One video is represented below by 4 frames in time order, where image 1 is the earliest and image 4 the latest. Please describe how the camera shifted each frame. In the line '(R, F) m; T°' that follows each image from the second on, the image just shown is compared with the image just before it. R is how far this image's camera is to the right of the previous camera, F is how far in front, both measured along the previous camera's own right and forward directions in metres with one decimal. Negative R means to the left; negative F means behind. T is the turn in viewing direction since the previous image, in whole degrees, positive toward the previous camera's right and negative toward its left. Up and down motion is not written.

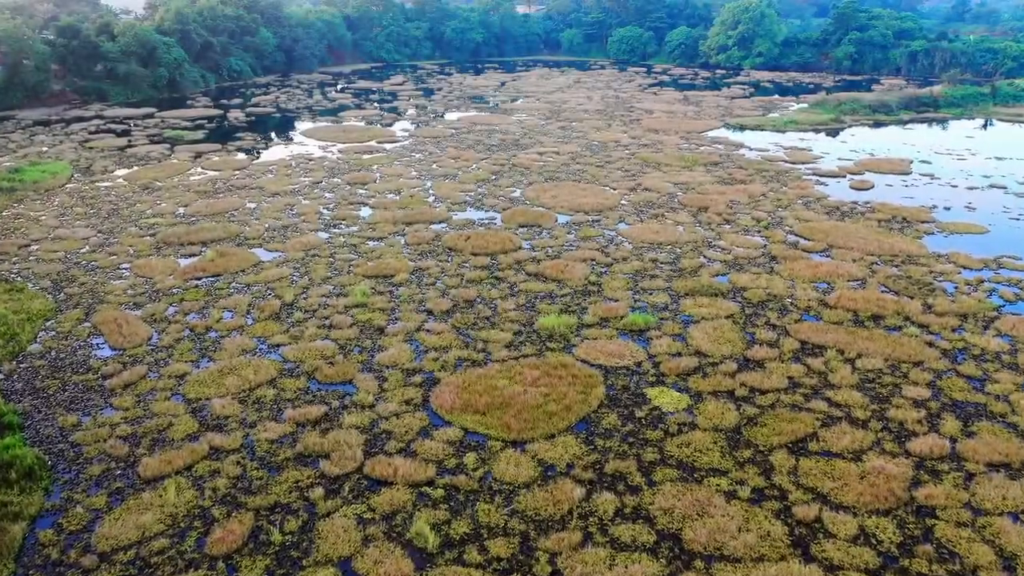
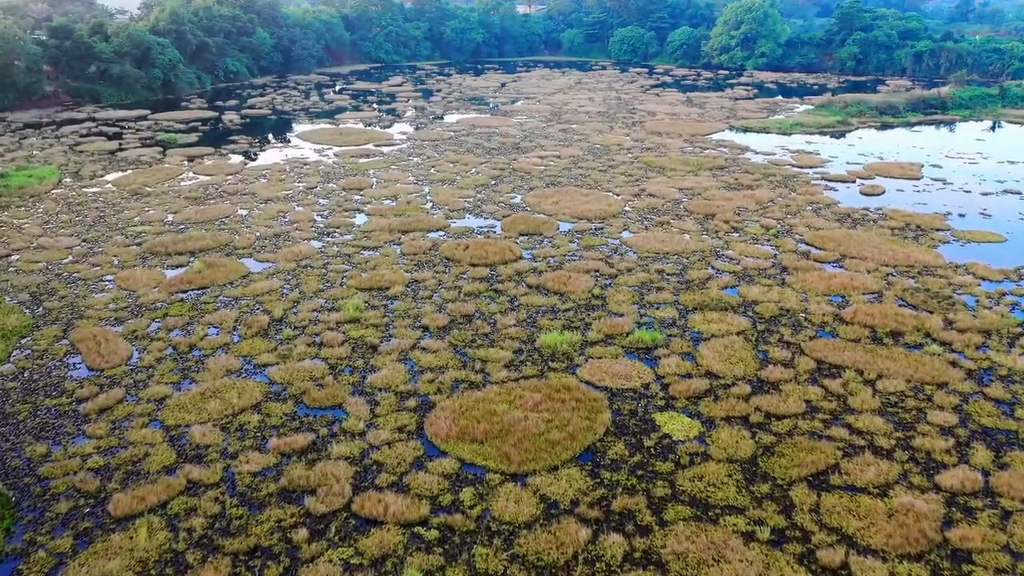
(0.0, +0.8) m; 0°
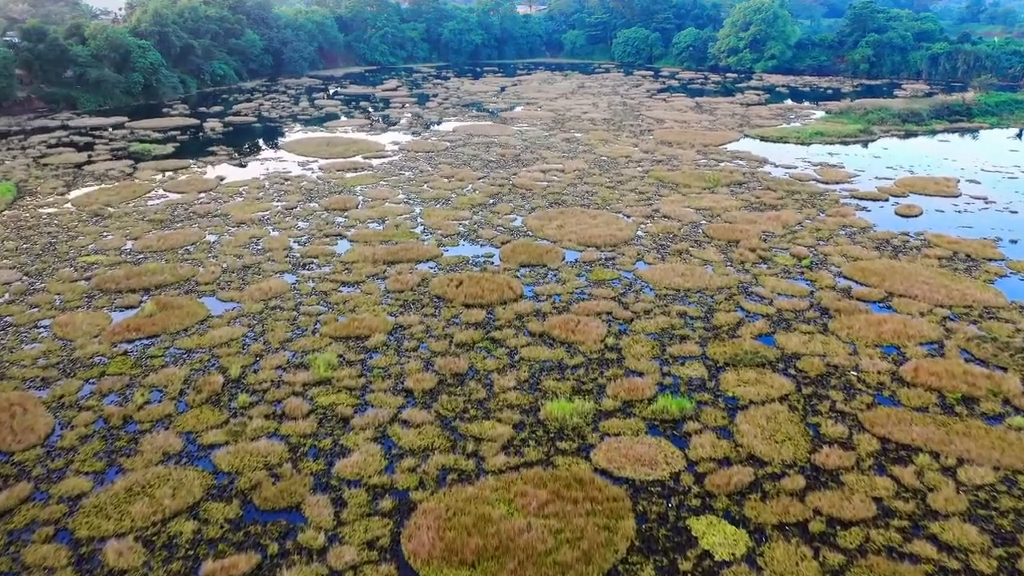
(0.0, +2.4) m; 0°
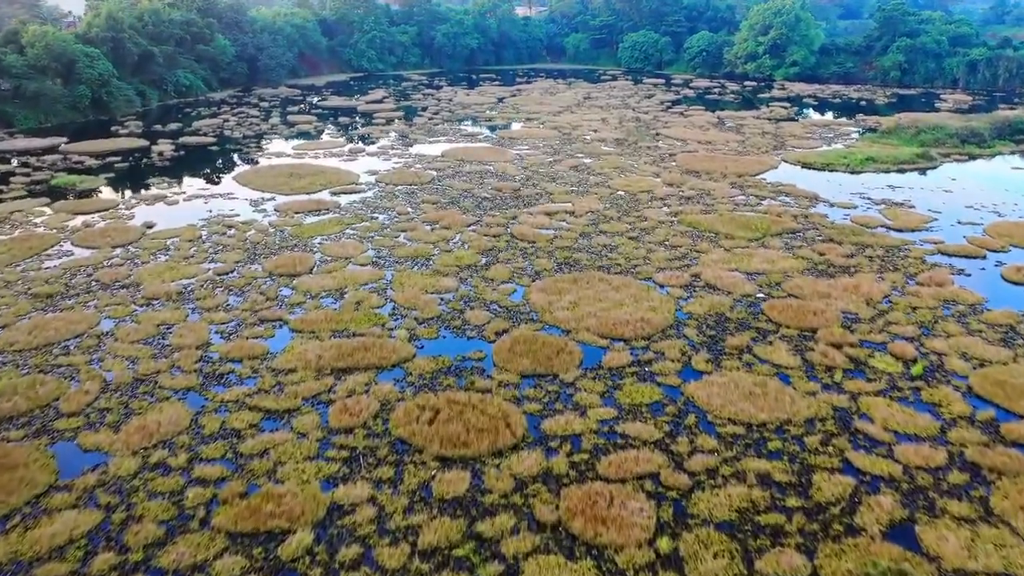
(0.0, +5.2) m; 0°
